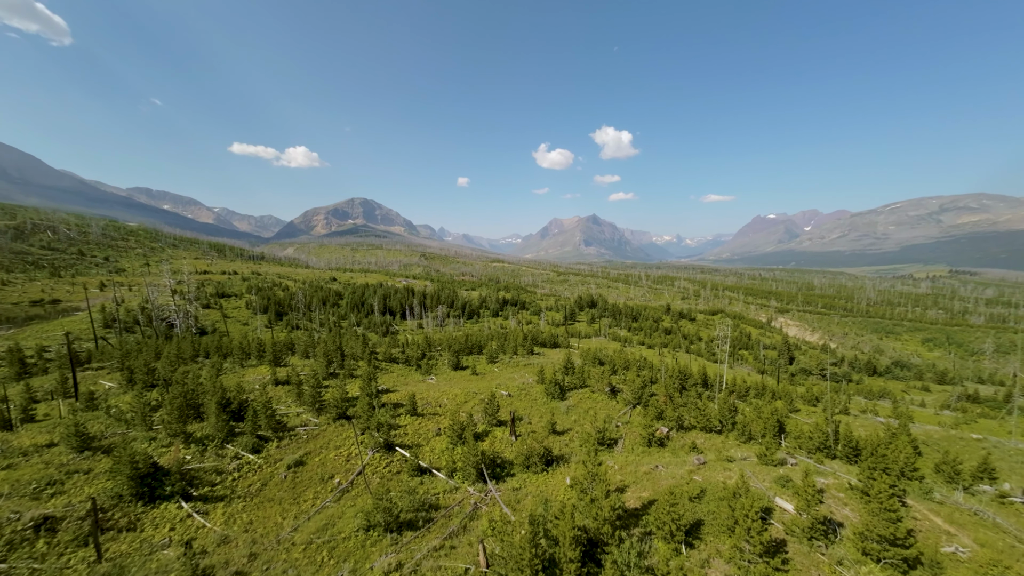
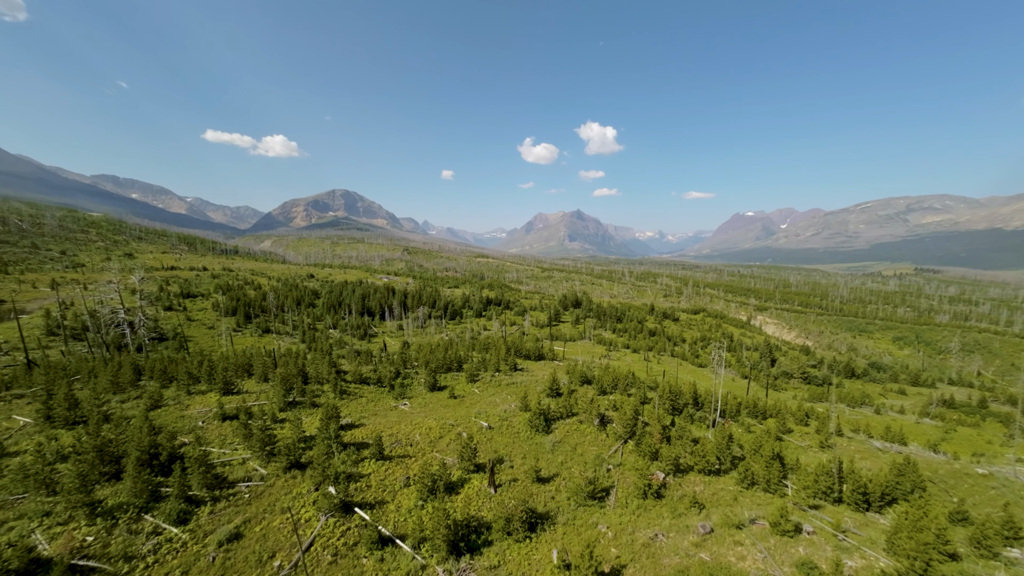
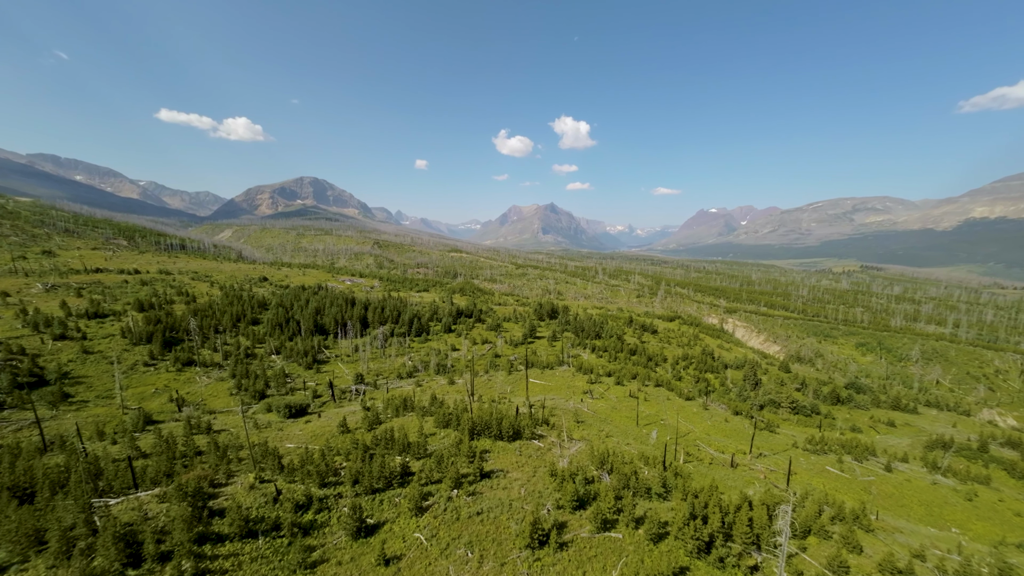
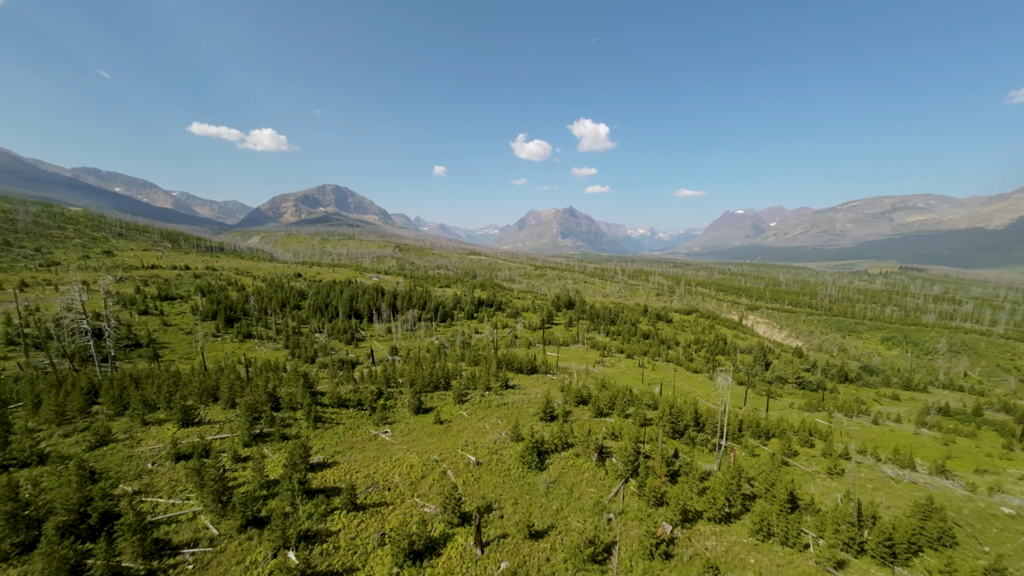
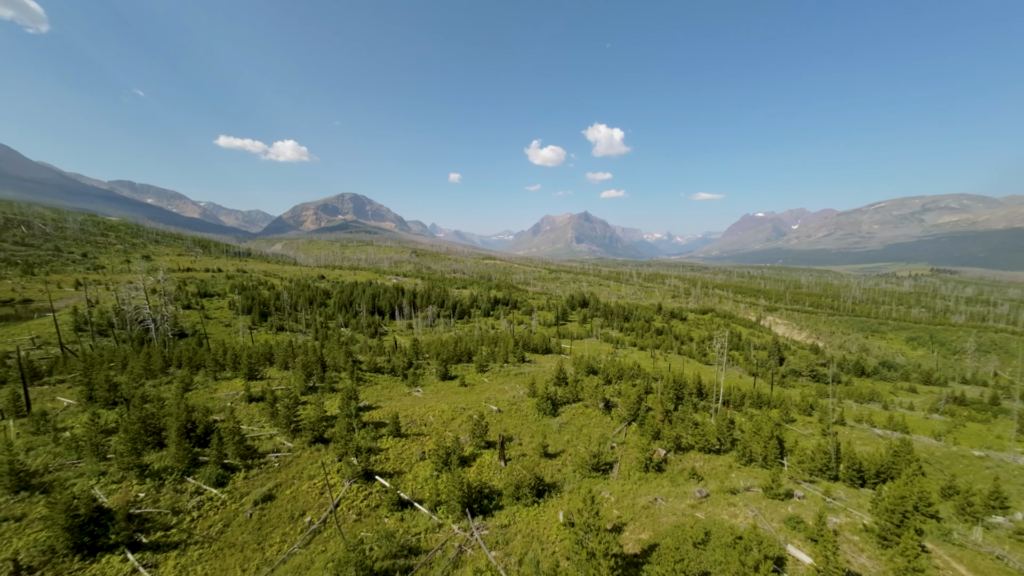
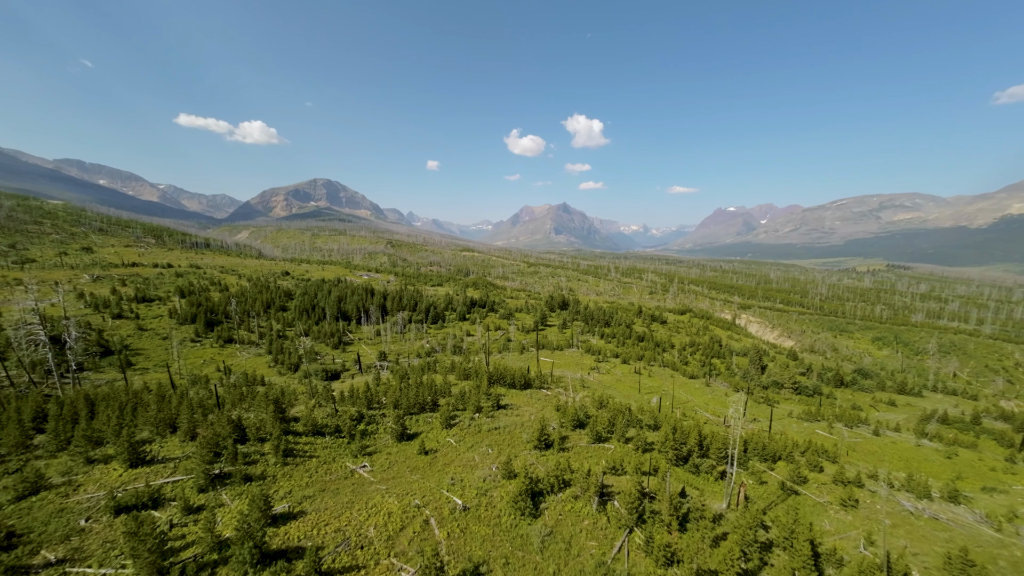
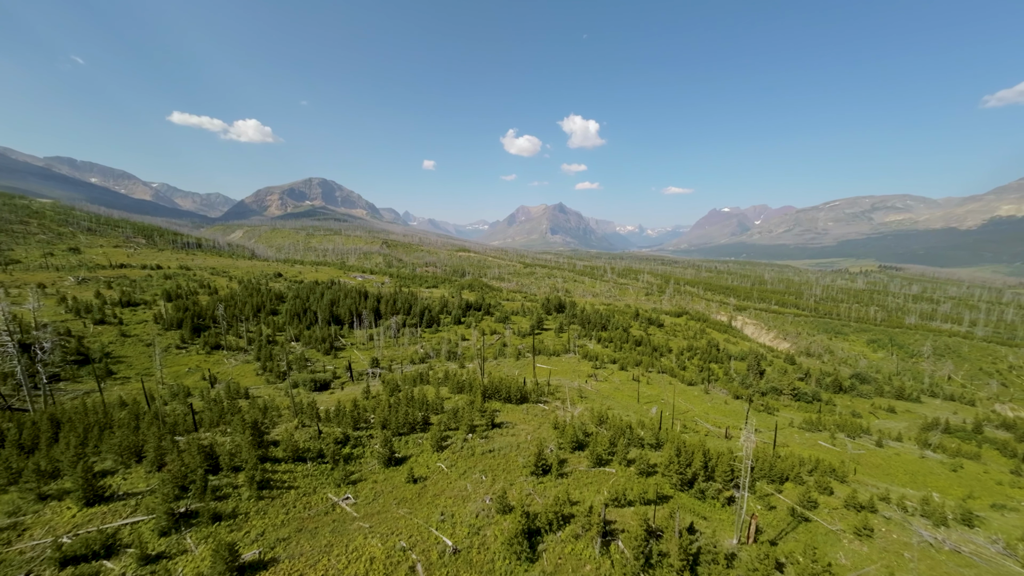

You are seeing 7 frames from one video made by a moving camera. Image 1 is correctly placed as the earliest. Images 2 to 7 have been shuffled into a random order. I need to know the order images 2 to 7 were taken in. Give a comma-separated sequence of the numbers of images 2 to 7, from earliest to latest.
5, 2, 4, 6, 7, 3
